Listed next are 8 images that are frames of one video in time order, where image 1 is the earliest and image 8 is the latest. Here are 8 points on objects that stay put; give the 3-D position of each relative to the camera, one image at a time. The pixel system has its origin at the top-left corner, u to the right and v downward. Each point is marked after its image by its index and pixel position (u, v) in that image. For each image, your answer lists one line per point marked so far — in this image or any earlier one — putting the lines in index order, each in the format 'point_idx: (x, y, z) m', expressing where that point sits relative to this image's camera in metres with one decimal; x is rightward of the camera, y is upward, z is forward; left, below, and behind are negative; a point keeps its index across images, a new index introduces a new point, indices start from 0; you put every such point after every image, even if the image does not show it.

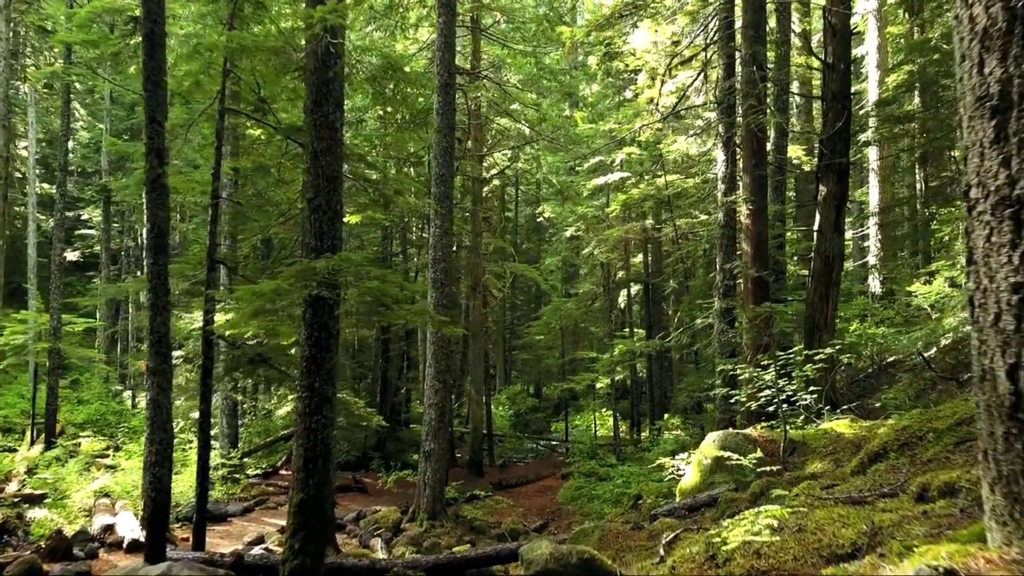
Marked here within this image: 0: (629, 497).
0: (+2.0, -3.6, +13.2) m
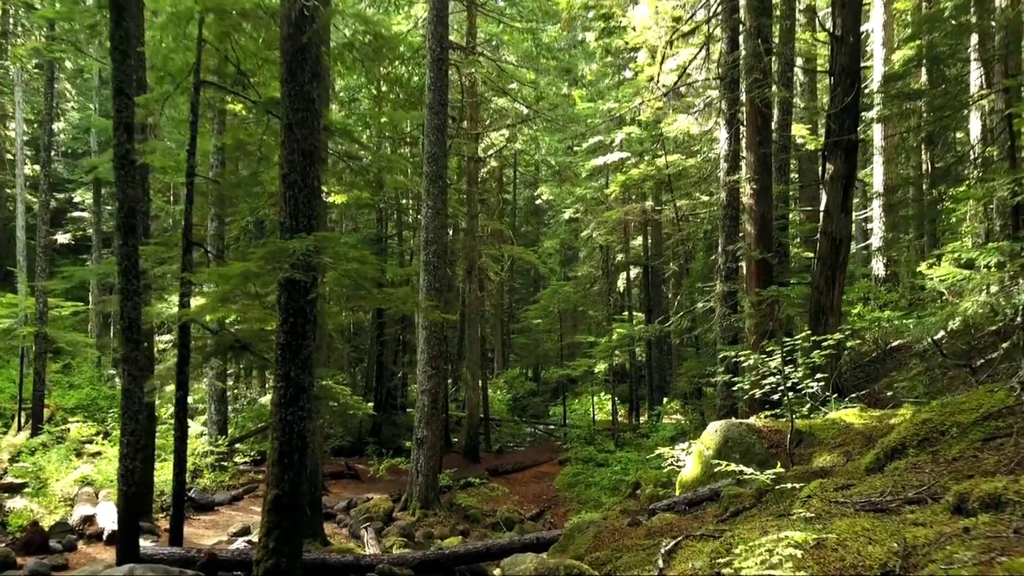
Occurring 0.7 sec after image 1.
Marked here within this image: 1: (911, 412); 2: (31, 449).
0: (+1.9, -3.3, +12.9) m
1: (+3.2, -1.0, +6.2) m
2: (-9.0, -3.0, +14.6) m
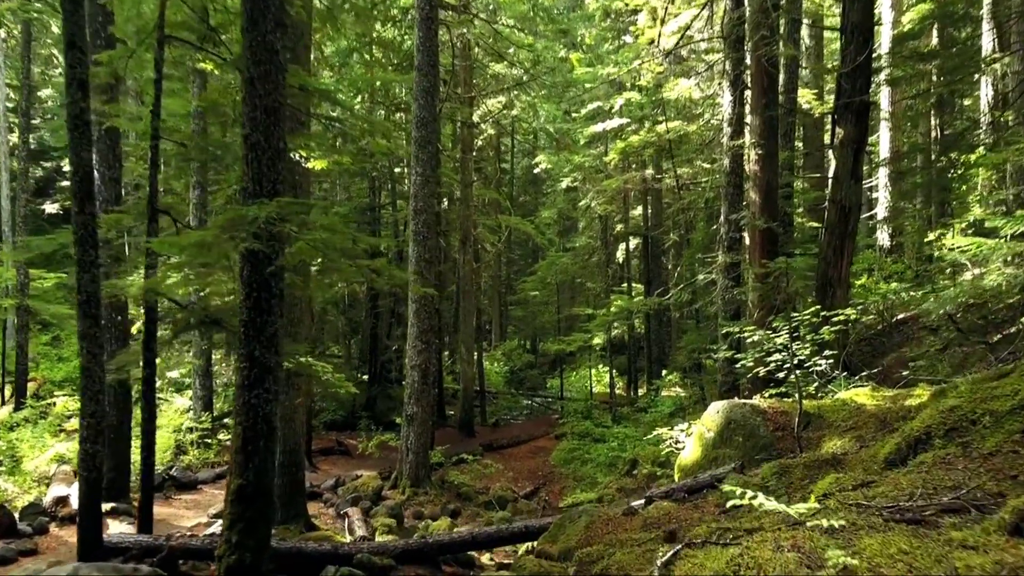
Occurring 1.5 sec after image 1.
0: (+1.8, -2.8, +12.5) m
1: (+3.1, -0.8, +5.8) m
2: (-9.1, -2.5, +14.2) m
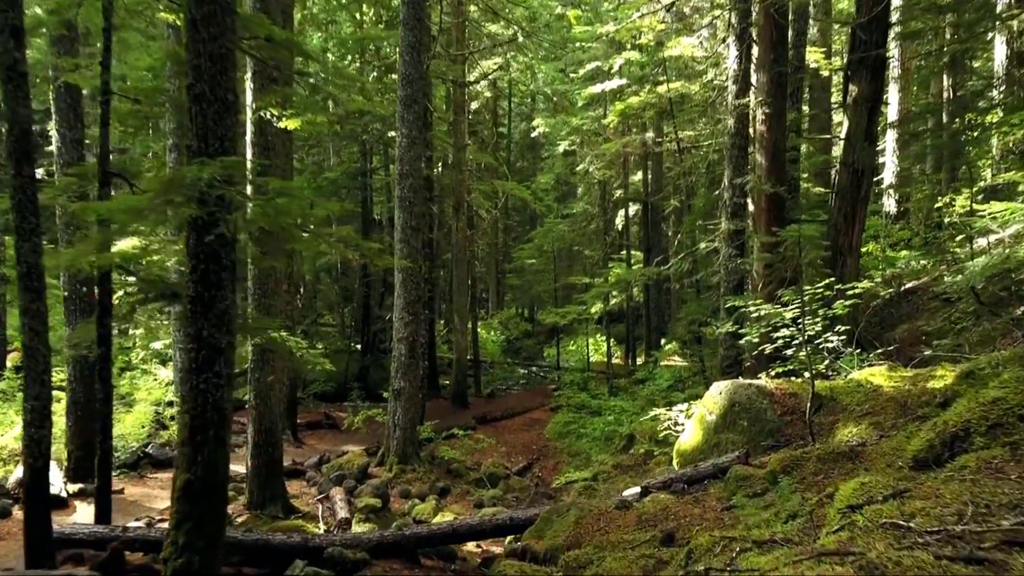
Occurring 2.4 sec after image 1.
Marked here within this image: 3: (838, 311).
0: (+1.7, -2.3, +12.0) m
1: (+3.0, -0.6, +5.2) m
2: (-9.2, -1.9, +13.7) m
3: (+2.6, -0.2, +6.1) m
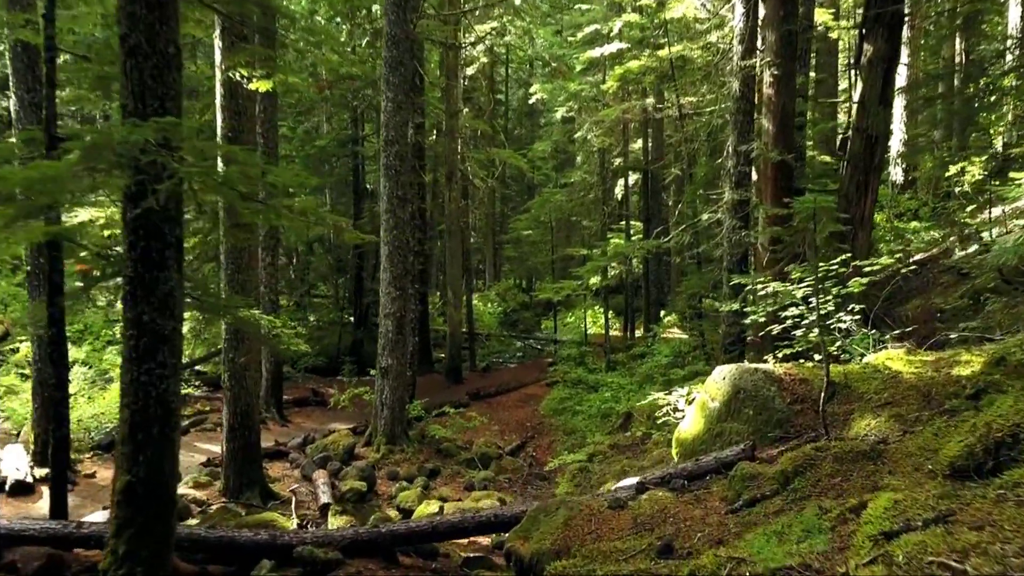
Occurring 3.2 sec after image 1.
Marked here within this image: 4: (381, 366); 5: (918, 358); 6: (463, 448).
0: (+1.6, -1.9, +11.6) m
1: (+2.9, -0.5, +4.7) m
2: (-9.3, -1.5, +13.2) m
3: (+2.5, 0.0, +5.6) m
4: (-1.8, -1.1, +10.8) m
5: (+2.9, -0.5, +5.5) m
6: (-0.7, -2.4, +11.7) m
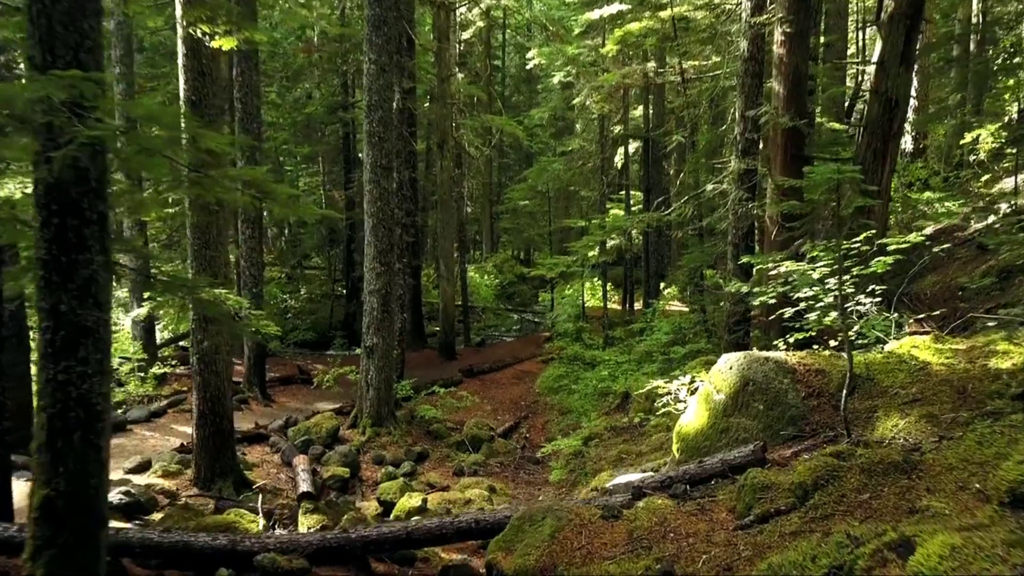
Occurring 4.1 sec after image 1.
0: (+1.5, -1.6, +11.1) m
1: (+2.8, -0.4, +4.2) m
2: (-9.5, -1.0, +12.7) m
3: (+2.4, +0.1, +5.0) m
4: (-1.9, -0.8, +10.3) m
5: (+2.8, -0.4, +5.0) m
6: (-0.9, -2.0, +11.2) m
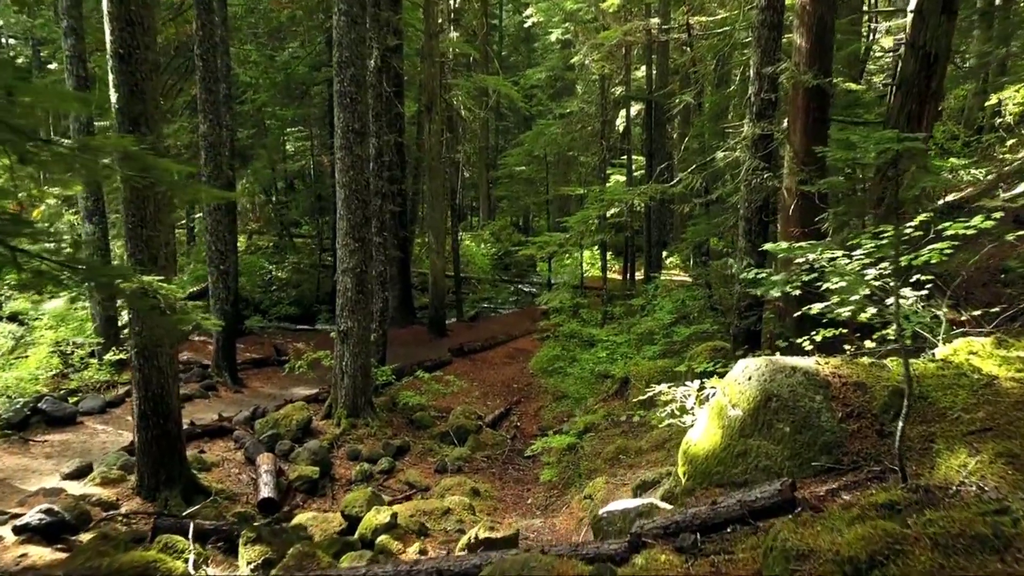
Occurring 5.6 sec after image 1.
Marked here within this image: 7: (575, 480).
0: (+1.3, -1.3, +10.2) m
1: (+2.6, -0.4, +3.3) m
2: (-9.6, -0.7, +11.9) m
3: (+2.2, +0.1, +4.1) m
4: (-2.1, -0.5, +9.4) m
5: (+2.6, -0.3, +4.1) m
6: (-1.0, -1.7, +10.4) m
7: (+0.6, -1.9, +7.7) m
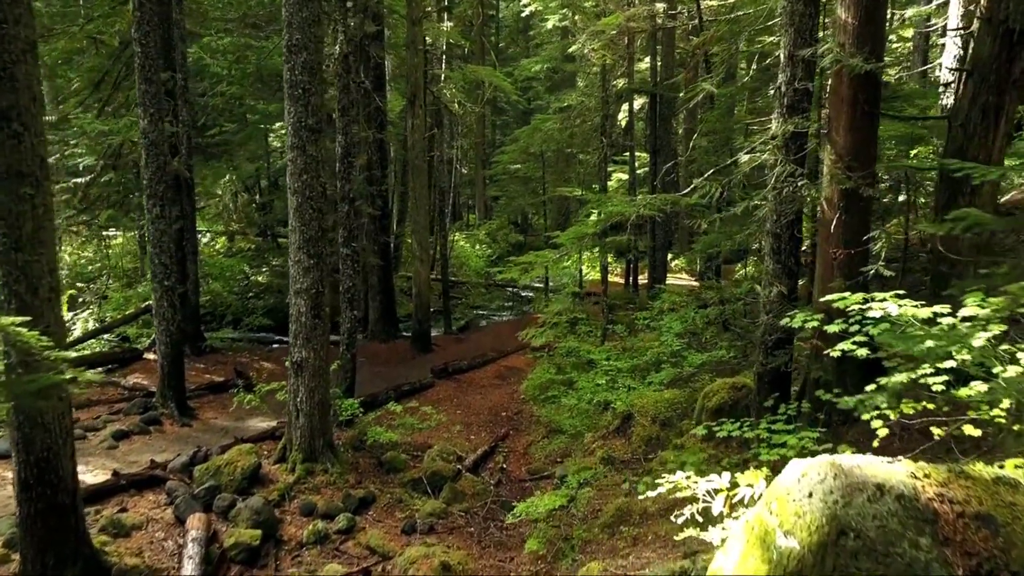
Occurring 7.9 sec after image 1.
0: (+1.2, -1.5, +8.9) m
1: (+2.4, -0.7, +1.9) m
2: (-9.8, -0.9, +10.5) m
3: (+2.0, -0.1, +2.7) m
4: (-2.2, -0.7, +8.1) m
5: (+2.5, -0.6, +2.7) m
6: (-1.2, -2.0, +9.0) m
7: (+0.4, -2.2, +6.4) m
